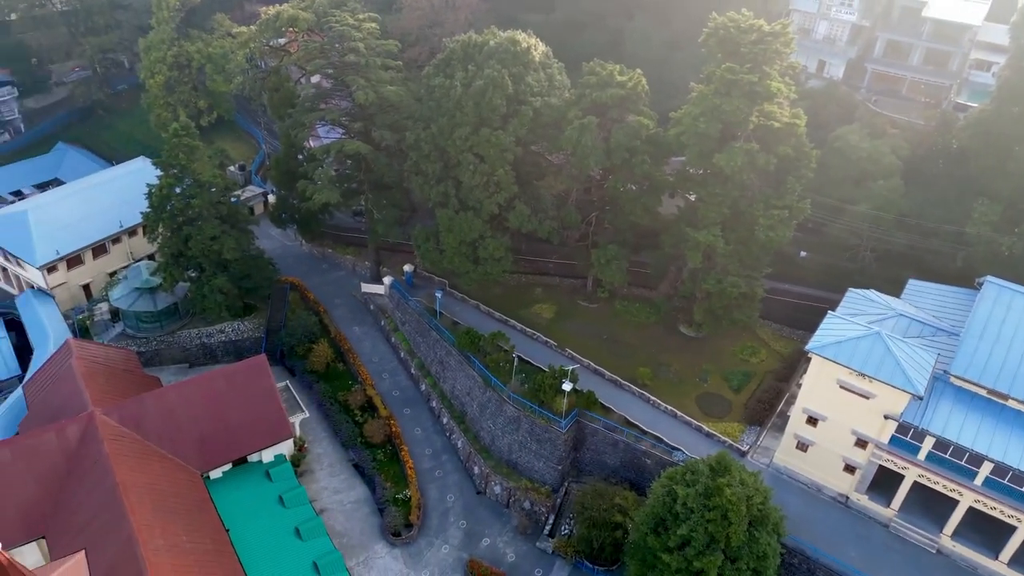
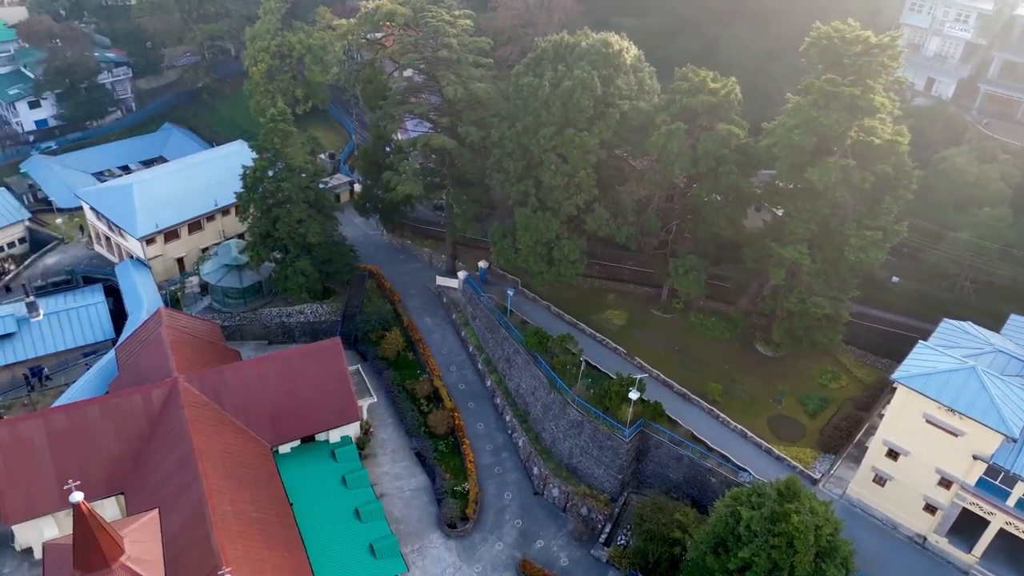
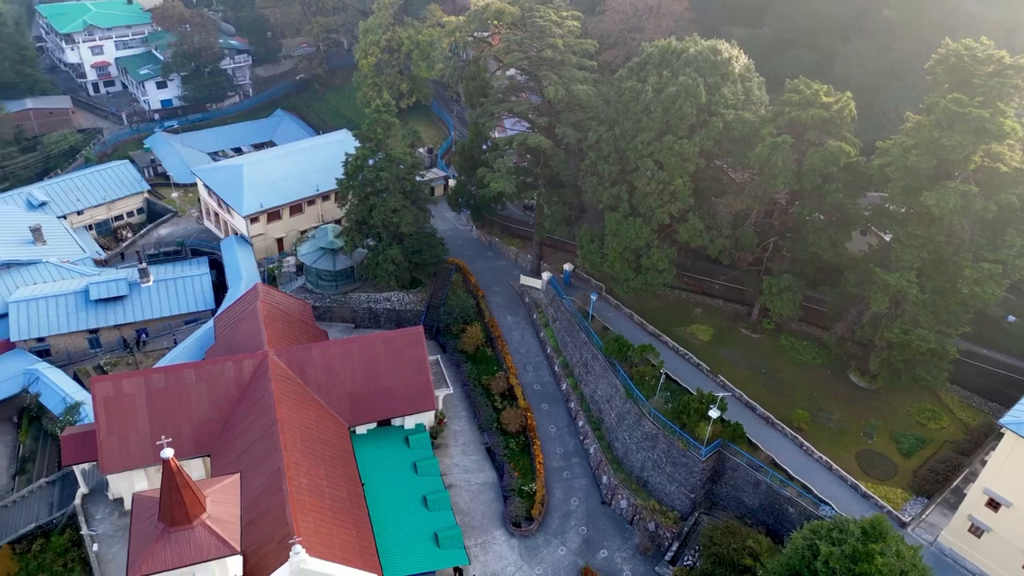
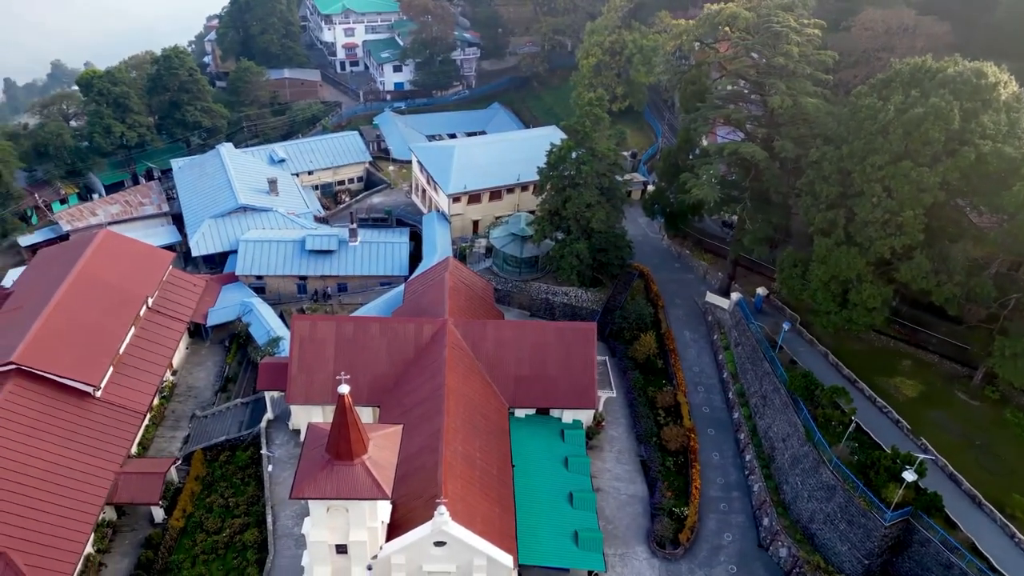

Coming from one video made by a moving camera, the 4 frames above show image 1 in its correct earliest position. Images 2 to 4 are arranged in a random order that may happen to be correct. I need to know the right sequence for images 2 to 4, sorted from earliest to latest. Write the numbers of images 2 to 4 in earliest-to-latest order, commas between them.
2, 3, 4
